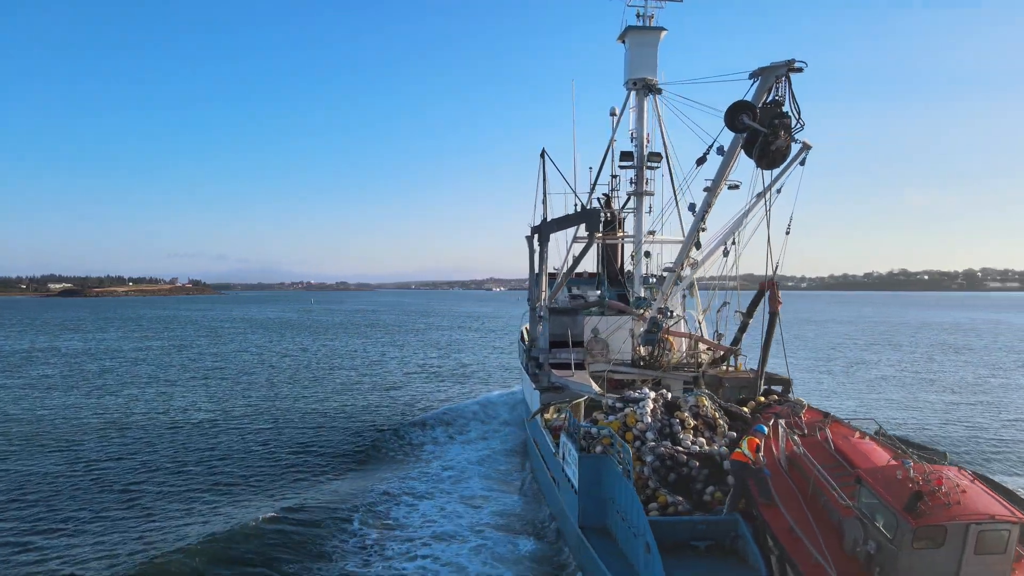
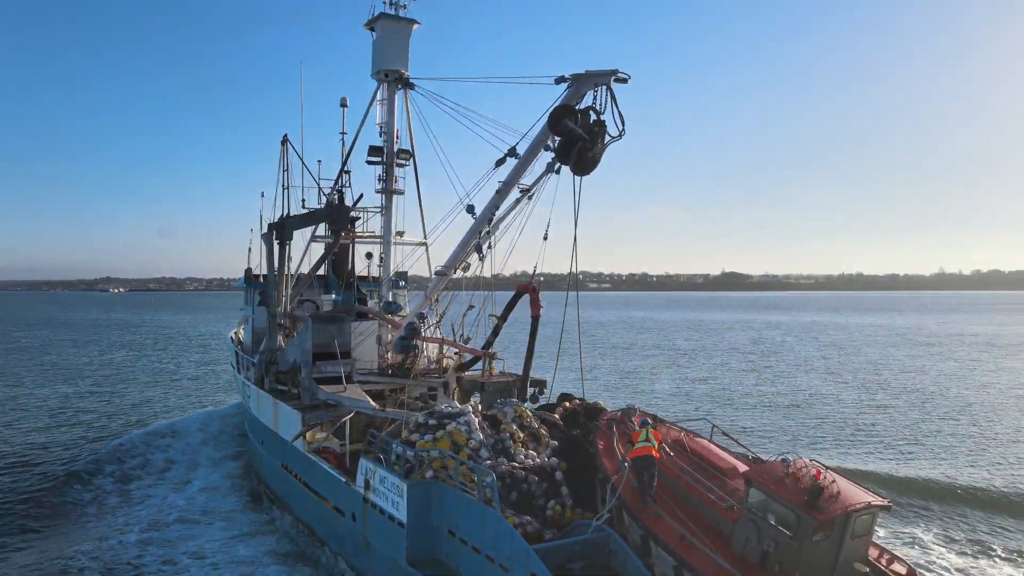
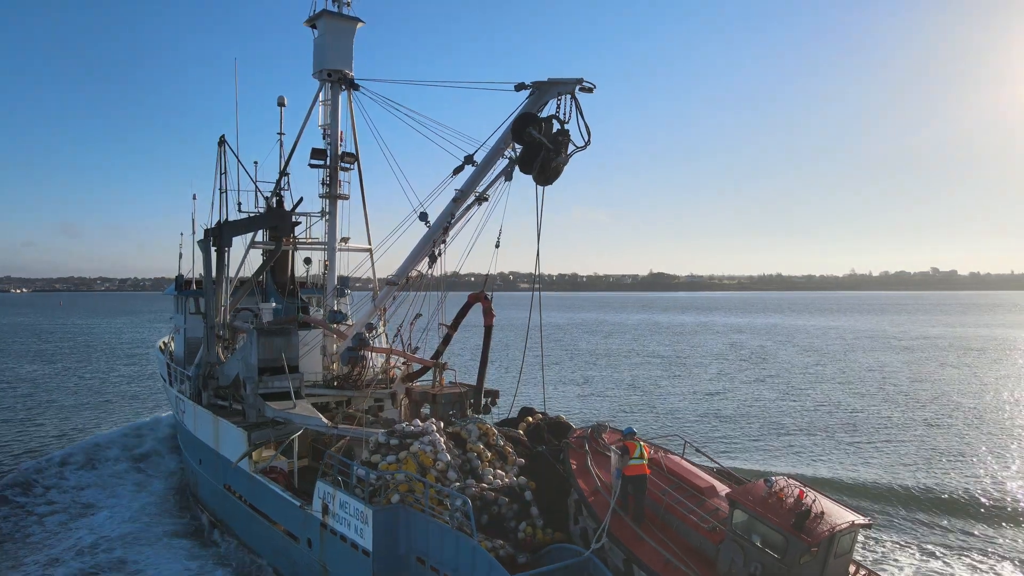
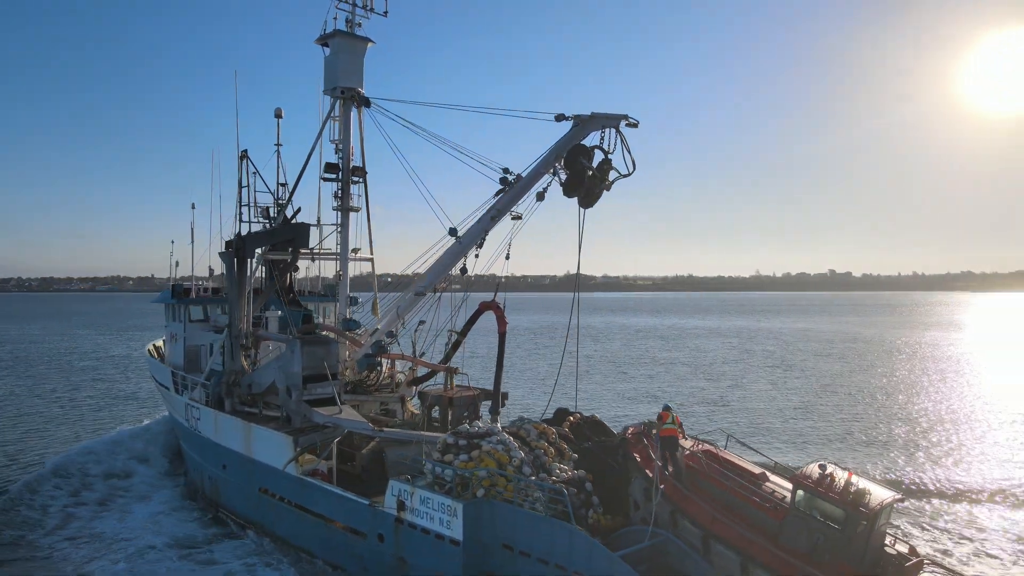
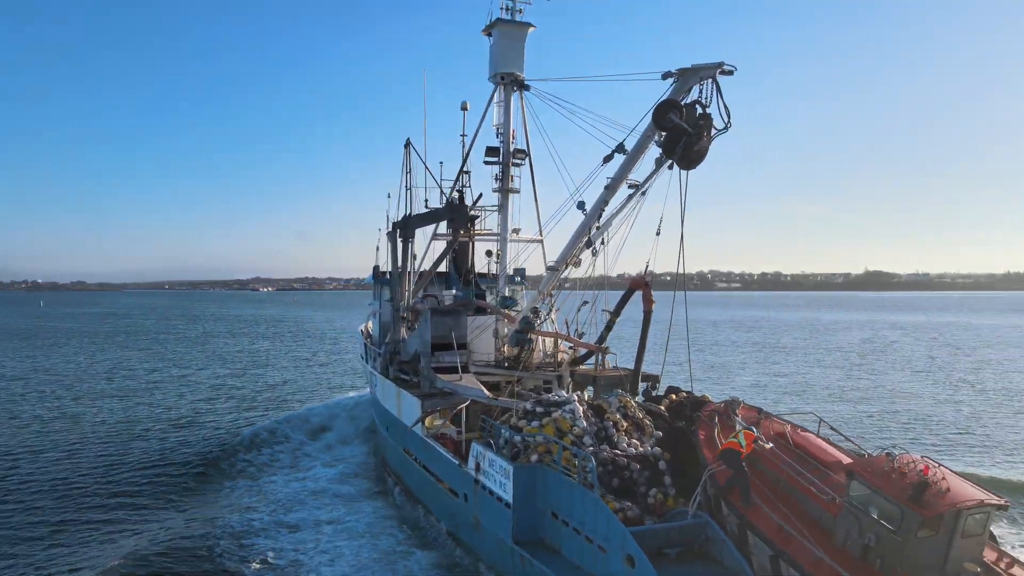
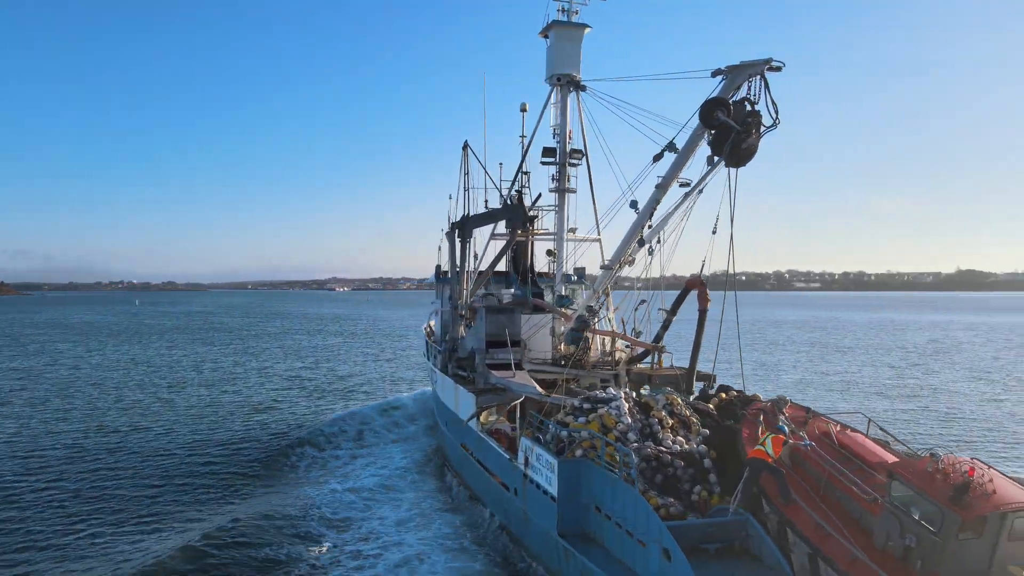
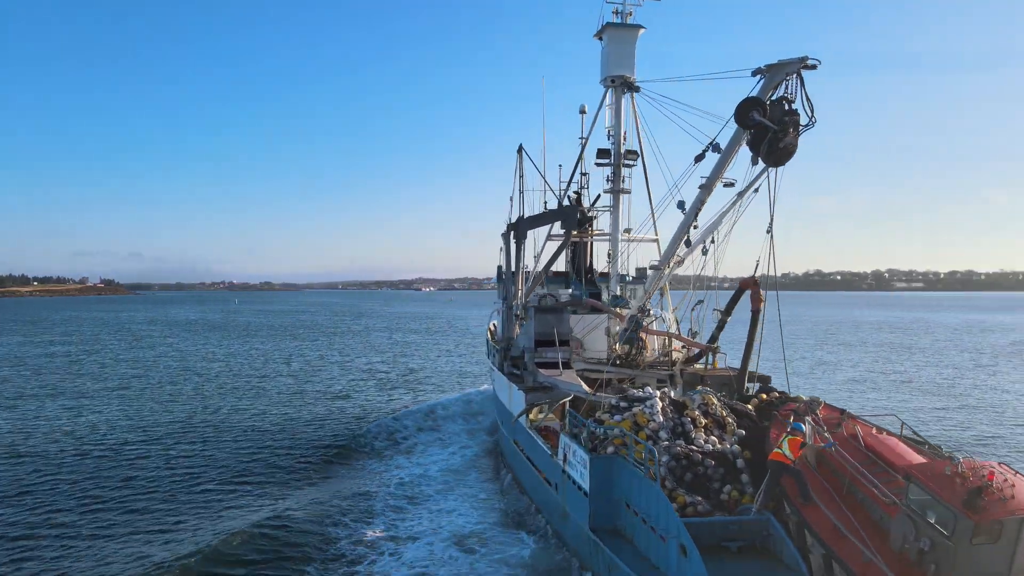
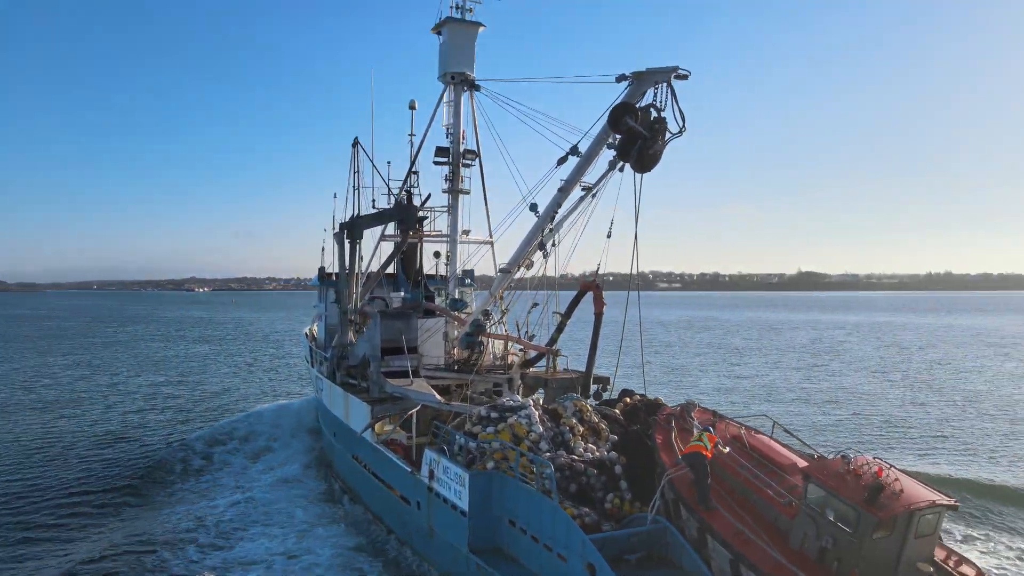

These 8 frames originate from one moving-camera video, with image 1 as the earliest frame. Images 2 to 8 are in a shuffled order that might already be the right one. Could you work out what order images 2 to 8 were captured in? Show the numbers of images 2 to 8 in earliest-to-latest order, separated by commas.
7, 6, 5, 8, 2, 3, 4
